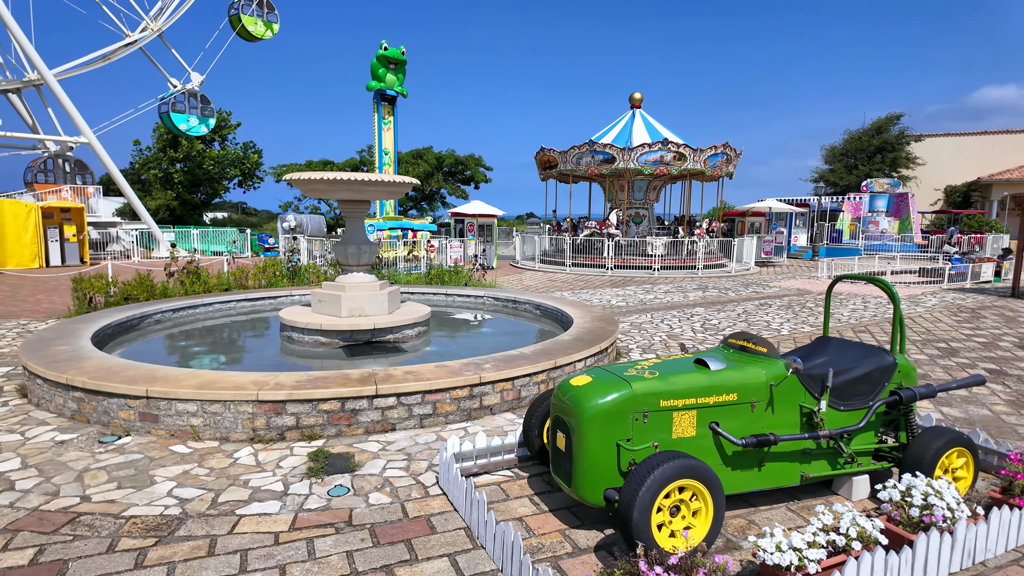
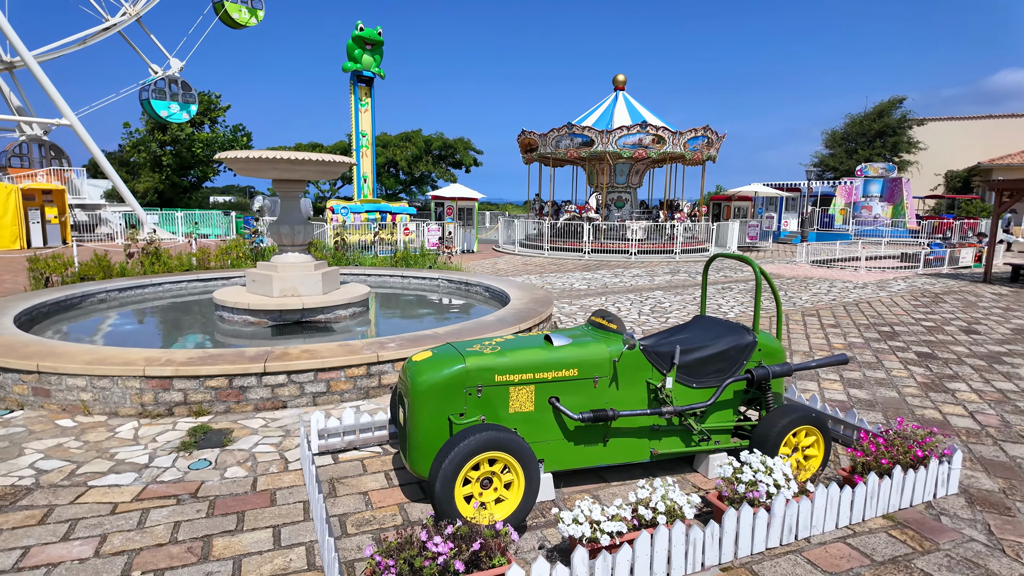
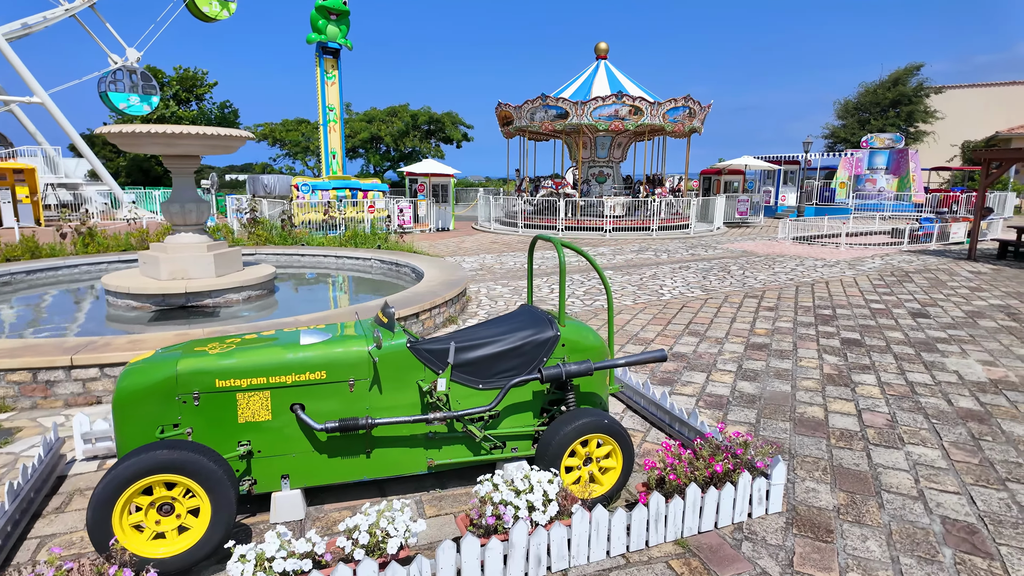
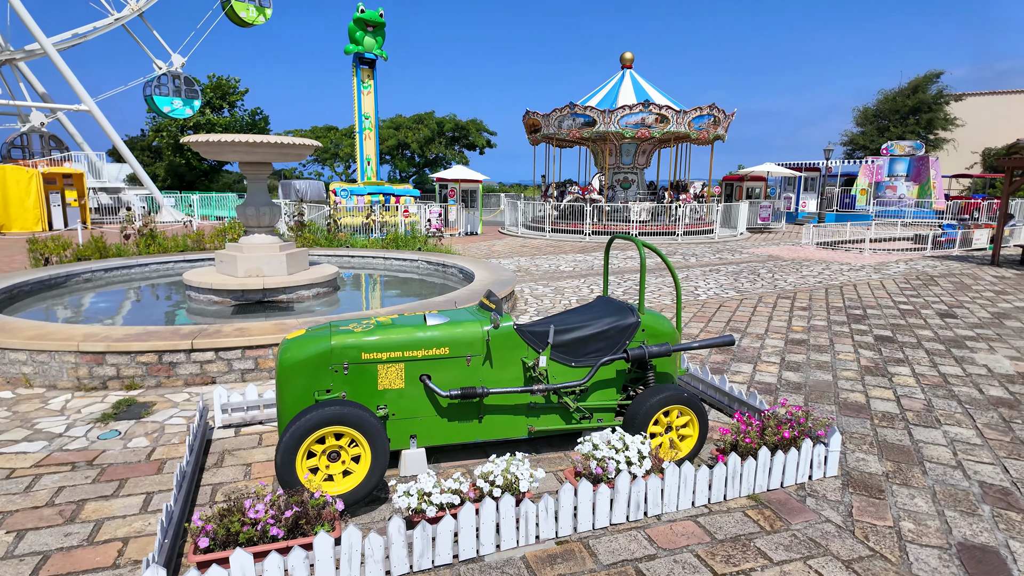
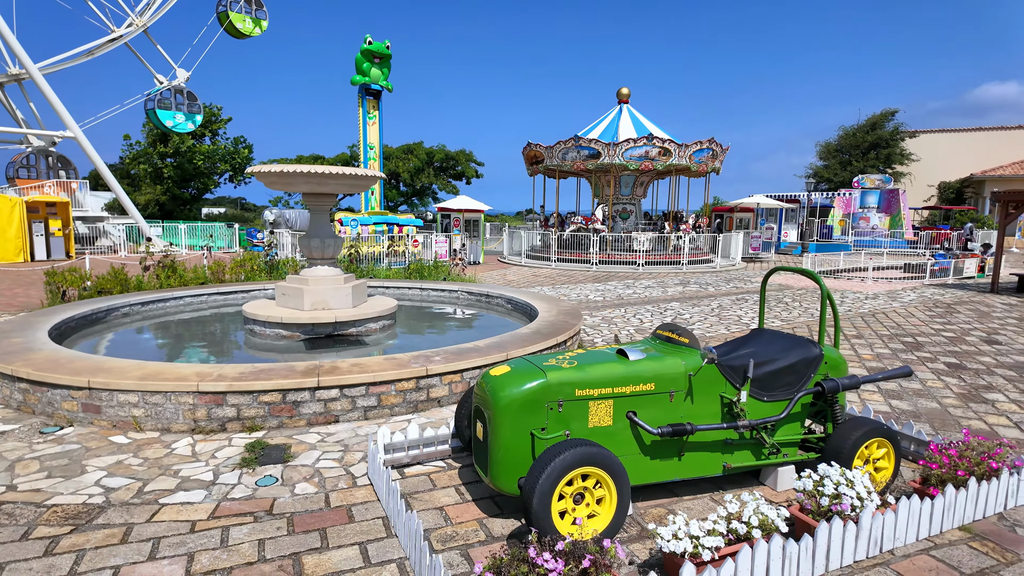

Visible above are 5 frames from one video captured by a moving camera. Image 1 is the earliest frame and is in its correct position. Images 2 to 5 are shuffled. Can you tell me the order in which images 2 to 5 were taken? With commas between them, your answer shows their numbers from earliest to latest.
5, 2, 4, 3
